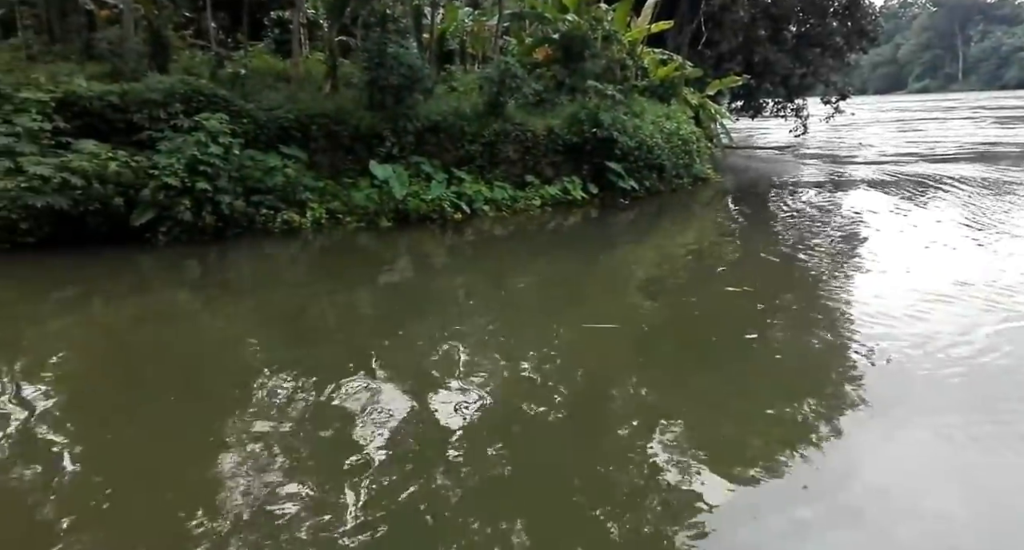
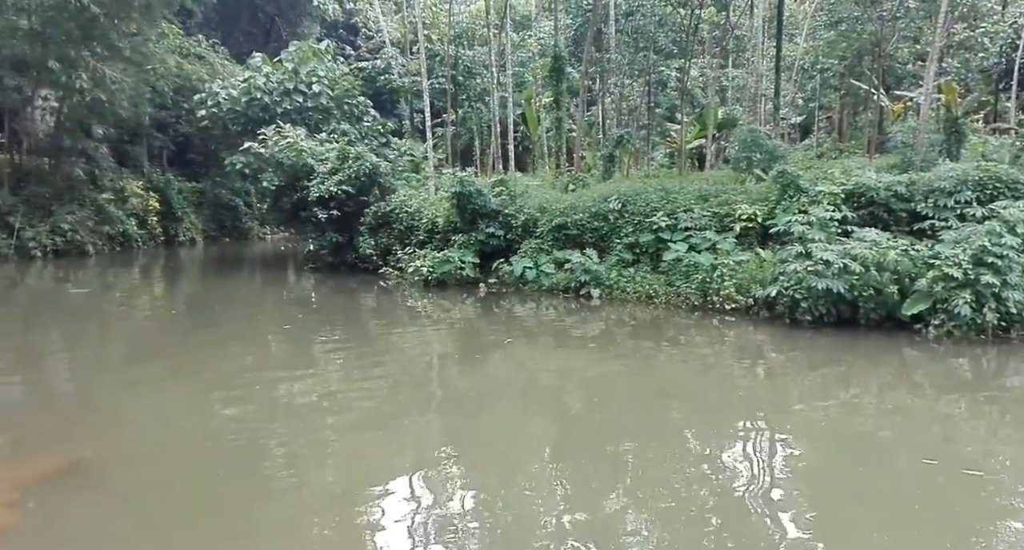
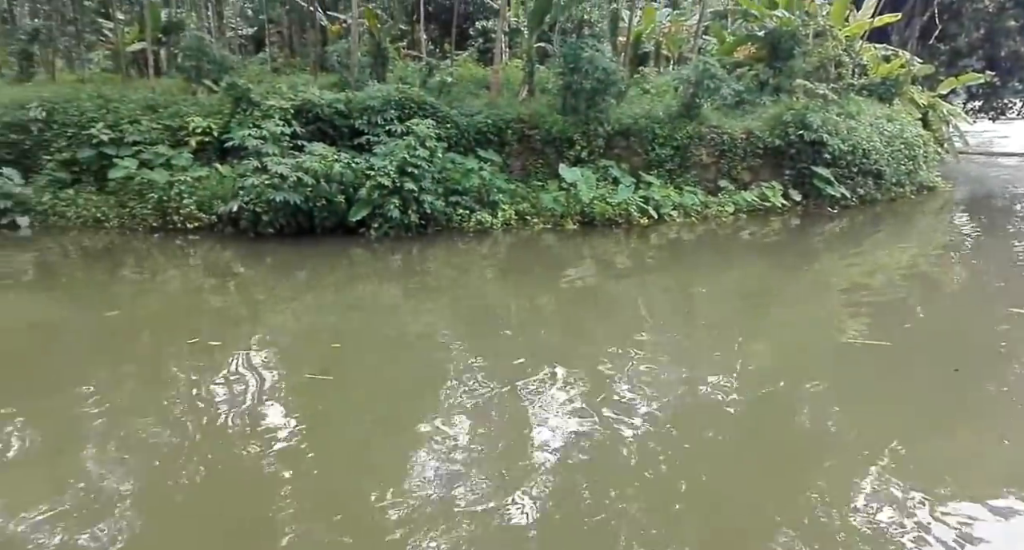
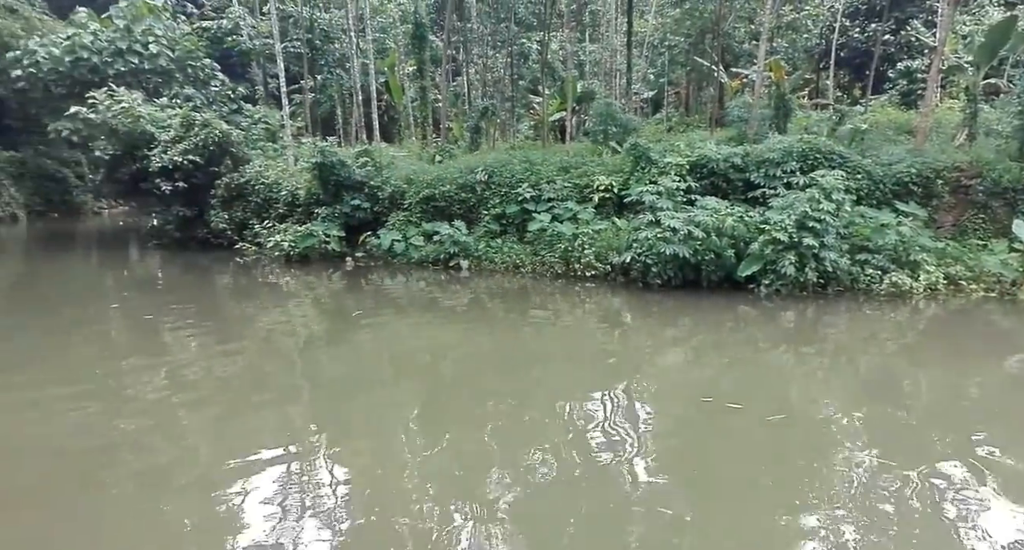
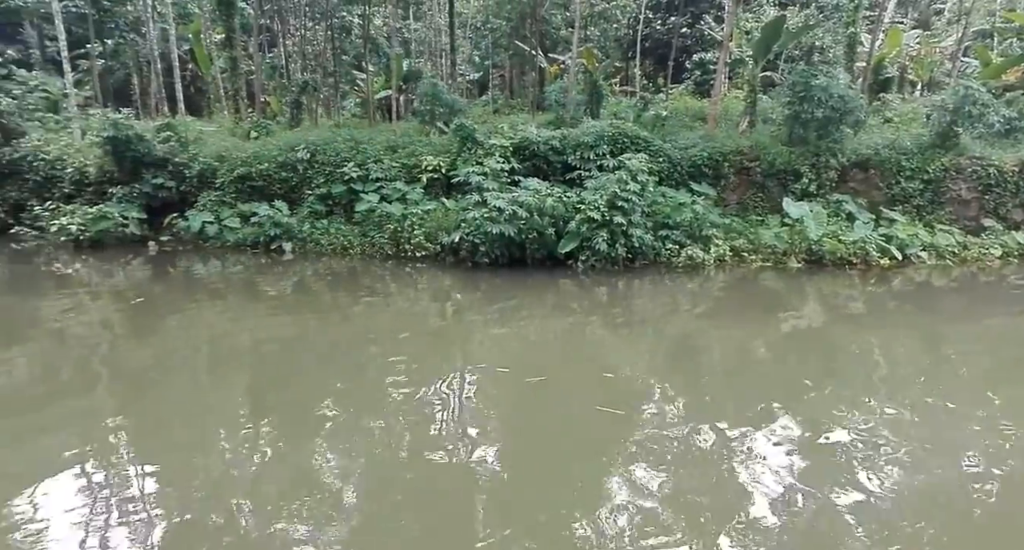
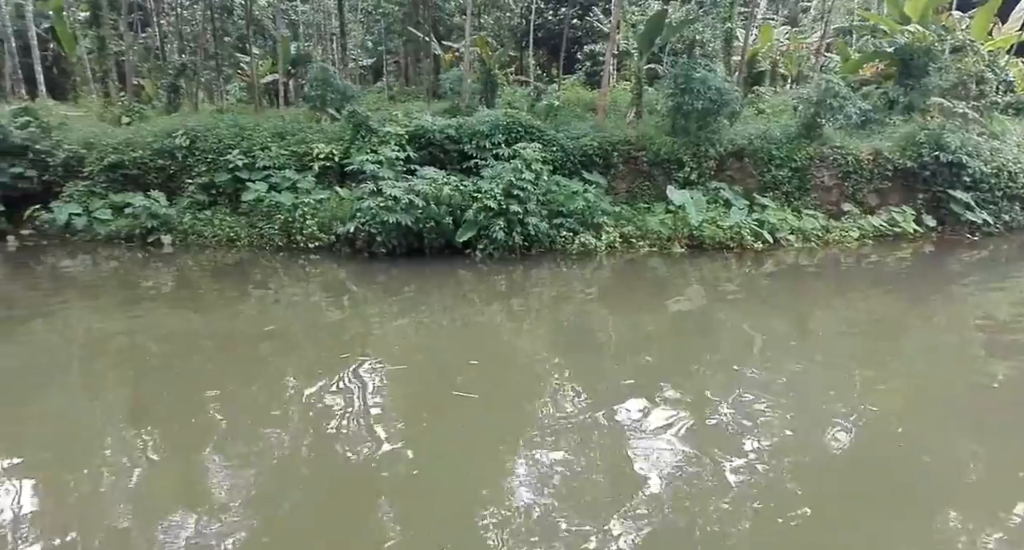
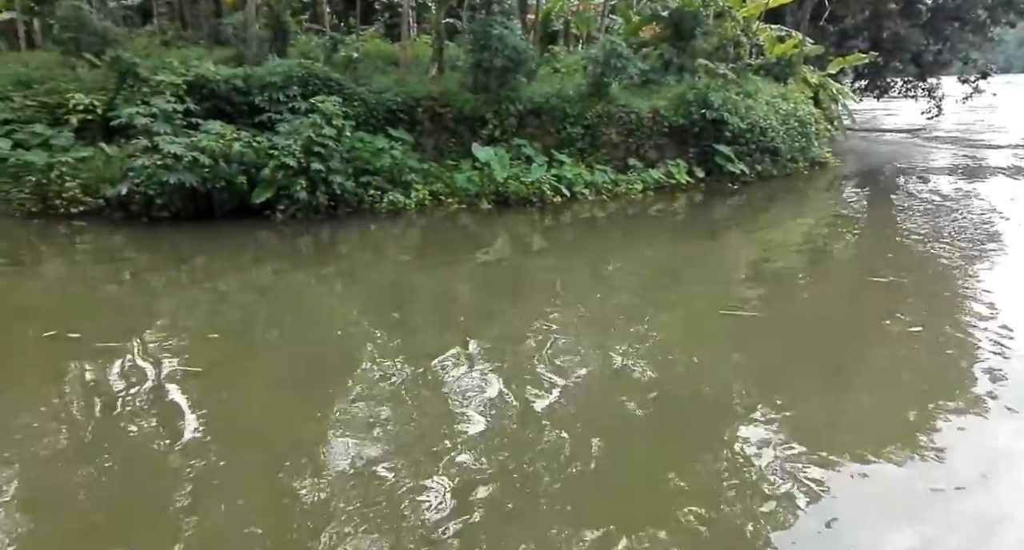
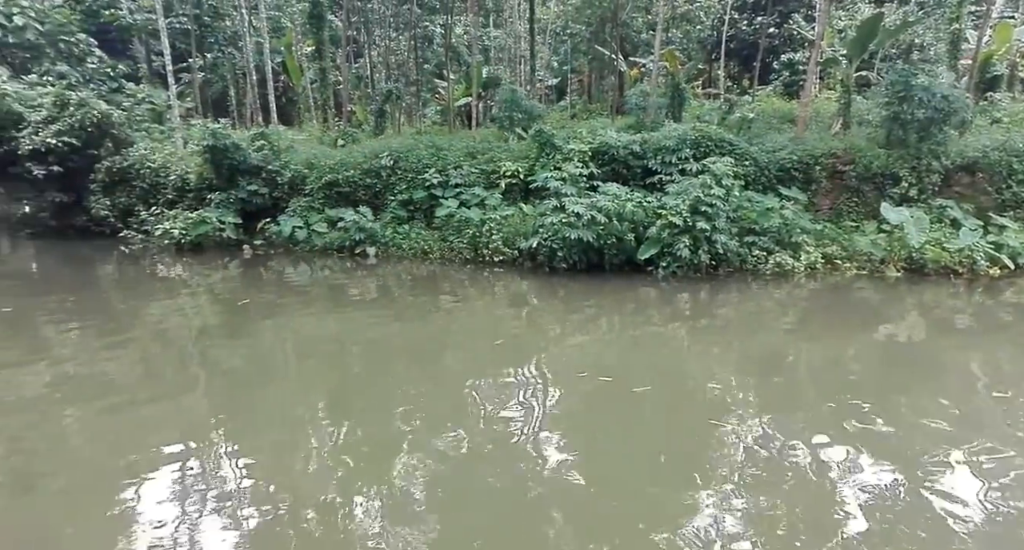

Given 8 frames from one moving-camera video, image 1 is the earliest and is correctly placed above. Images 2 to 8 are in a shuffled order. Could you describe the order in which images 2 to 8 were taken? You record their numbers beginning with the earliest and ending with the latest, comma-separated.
7, 3, 6, 5, 8, 4, 2
